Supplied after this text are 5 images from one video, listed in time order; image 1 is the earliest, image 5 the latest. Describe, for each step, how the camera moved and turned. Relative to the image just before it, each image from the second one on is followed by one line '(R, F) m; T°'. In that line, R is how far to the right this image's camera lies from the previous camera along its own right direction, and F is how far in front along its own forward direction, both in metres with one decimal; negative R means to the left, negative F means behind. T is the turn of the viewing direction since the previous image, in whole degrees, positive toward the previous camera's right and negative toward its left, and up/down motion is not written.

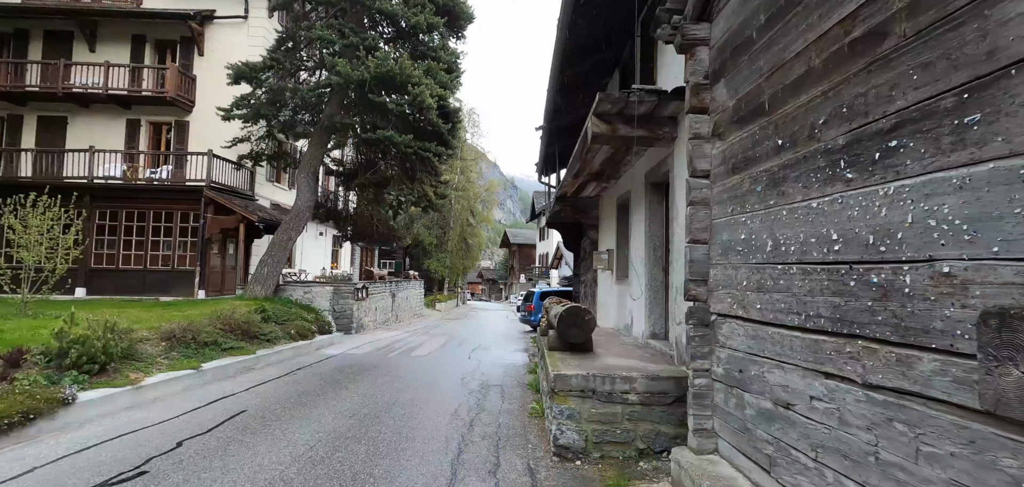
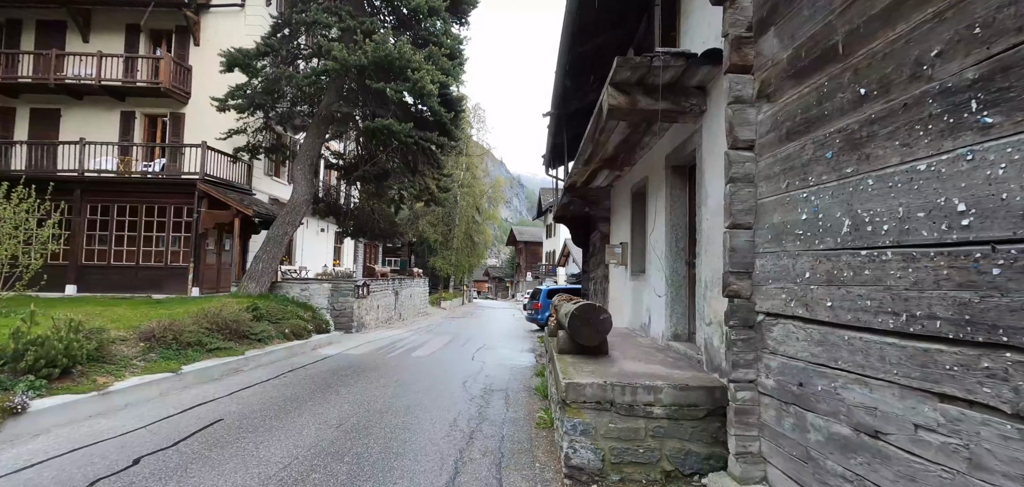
(0.0, +0.6) m; -1°
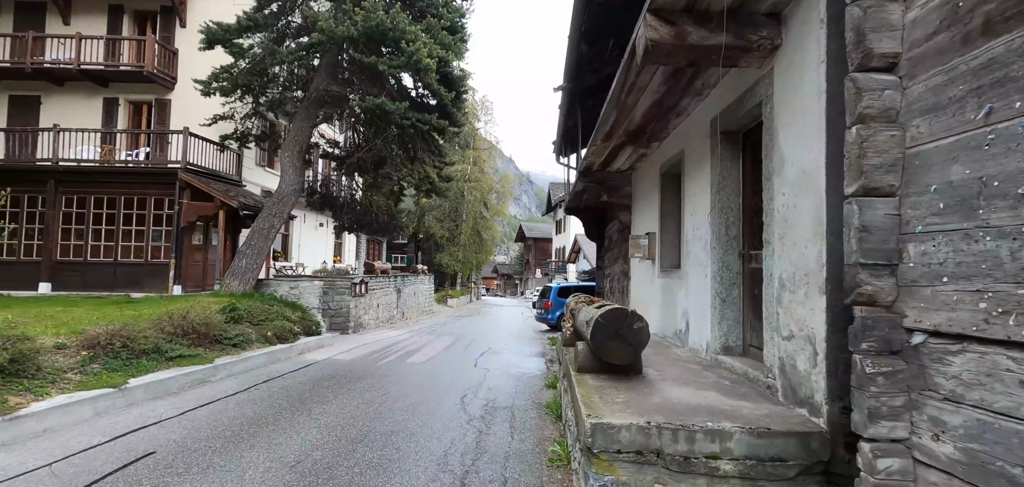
(0.0, +1.0) m; -1°
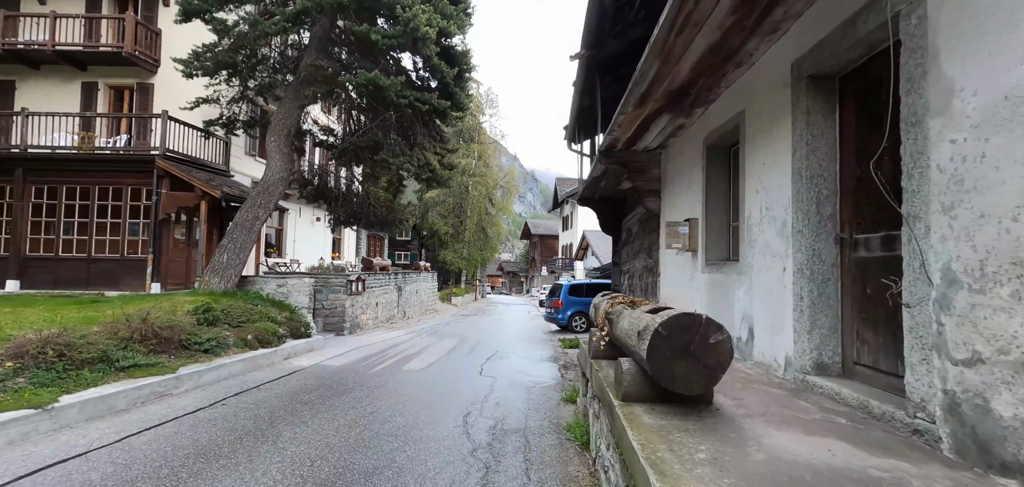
(-0.1, +1.0) m; -1°
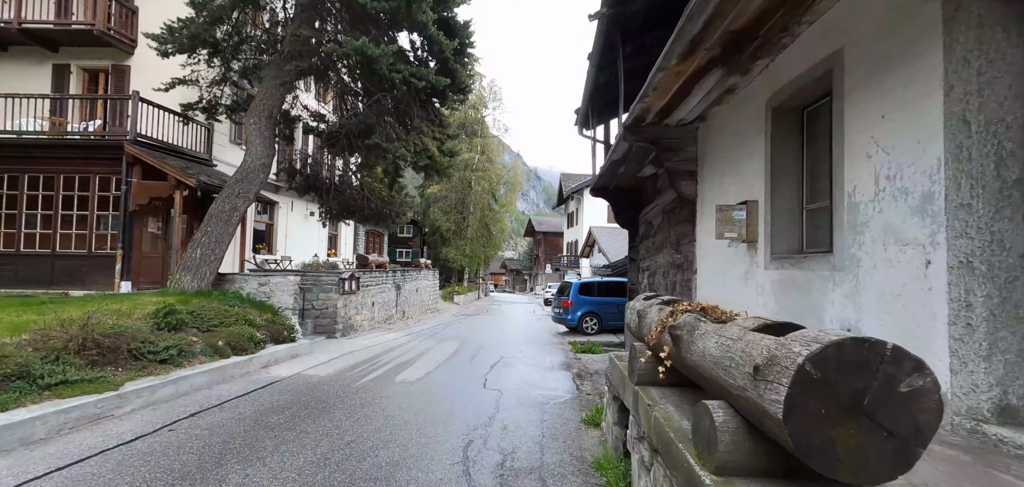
(-0.1, +1.0) m; 0°
